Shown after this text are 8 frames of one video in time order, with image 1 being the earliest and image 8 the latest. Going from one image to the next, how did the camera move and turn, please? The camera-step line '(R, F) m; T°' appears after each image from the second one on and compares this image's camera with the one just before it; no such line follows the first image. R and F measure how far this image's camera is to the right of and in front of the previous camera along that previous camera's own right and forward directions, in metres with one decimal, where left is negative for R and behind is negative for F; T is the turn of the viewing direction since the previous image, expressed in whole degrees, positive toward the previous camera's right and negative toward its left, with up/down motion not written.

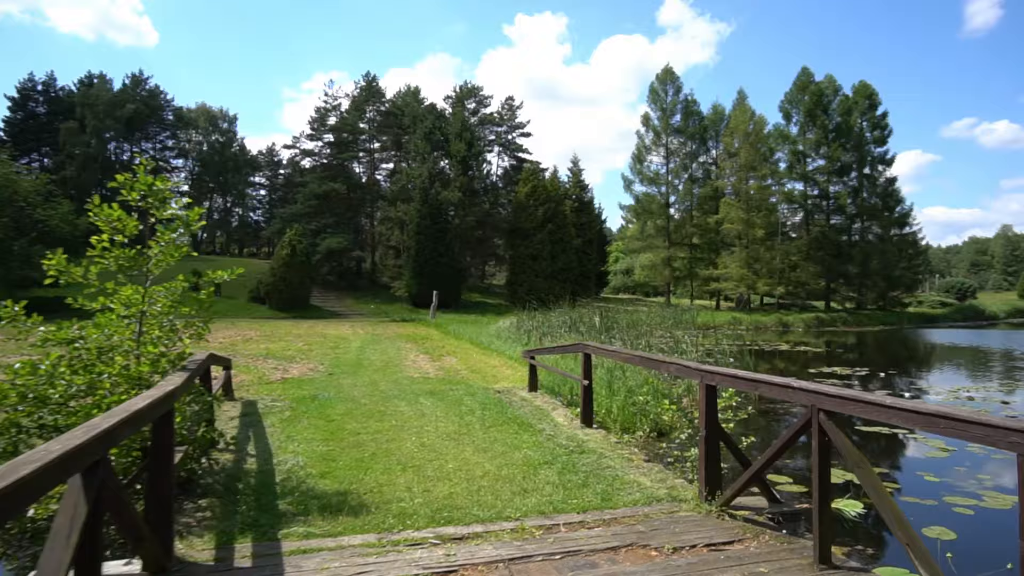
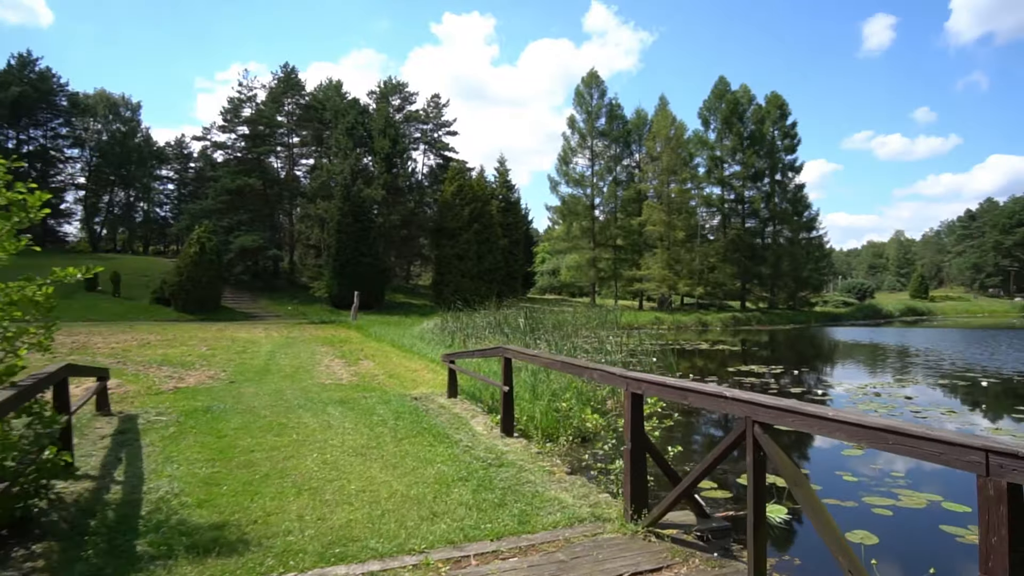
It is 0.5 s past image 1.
(+0.1, +0.3) m; +7°
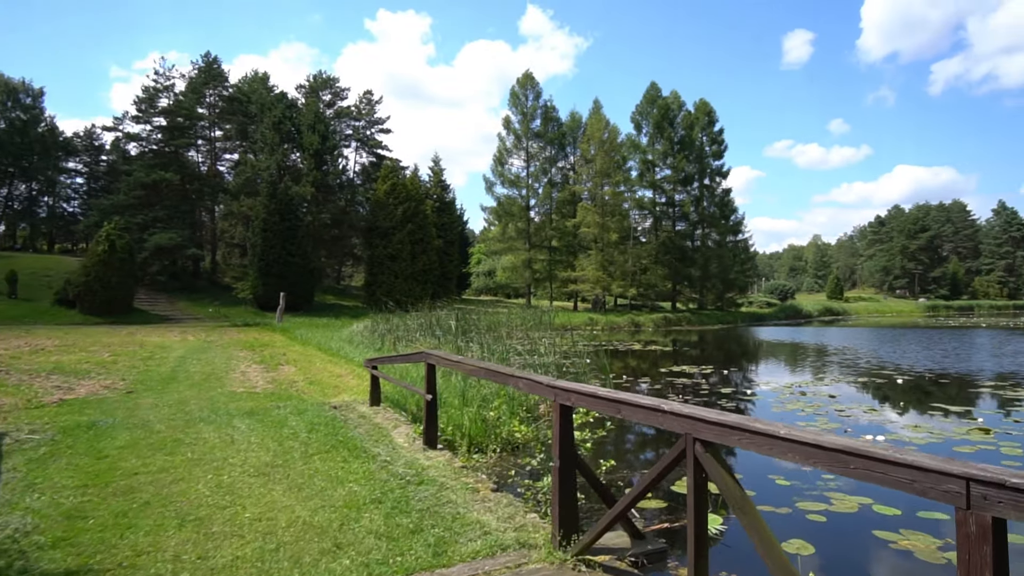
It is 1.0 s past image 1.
(+0.1, +0.3) m; +6°
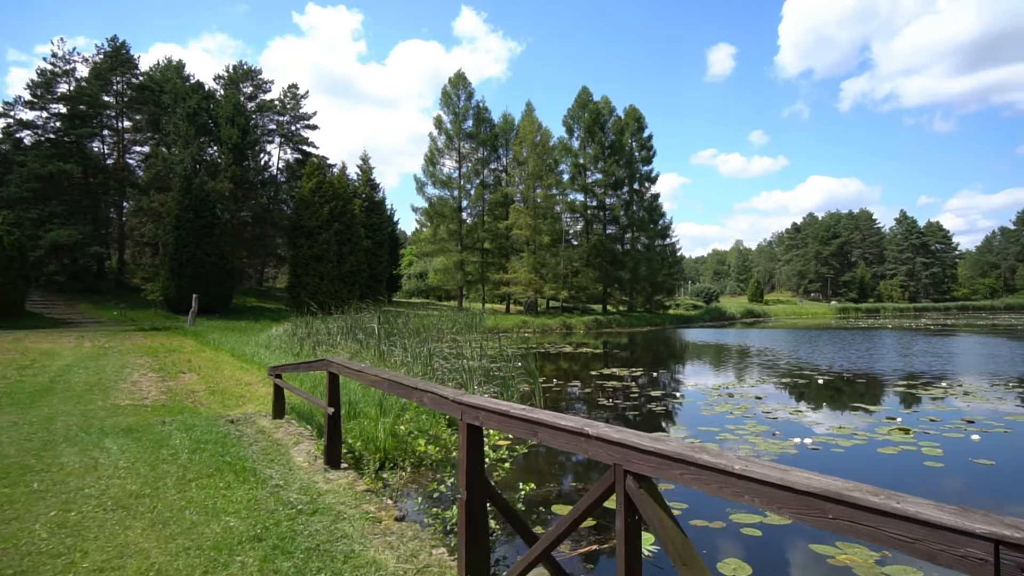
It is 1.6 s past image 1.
(+0.1, +0.4) m; +6°
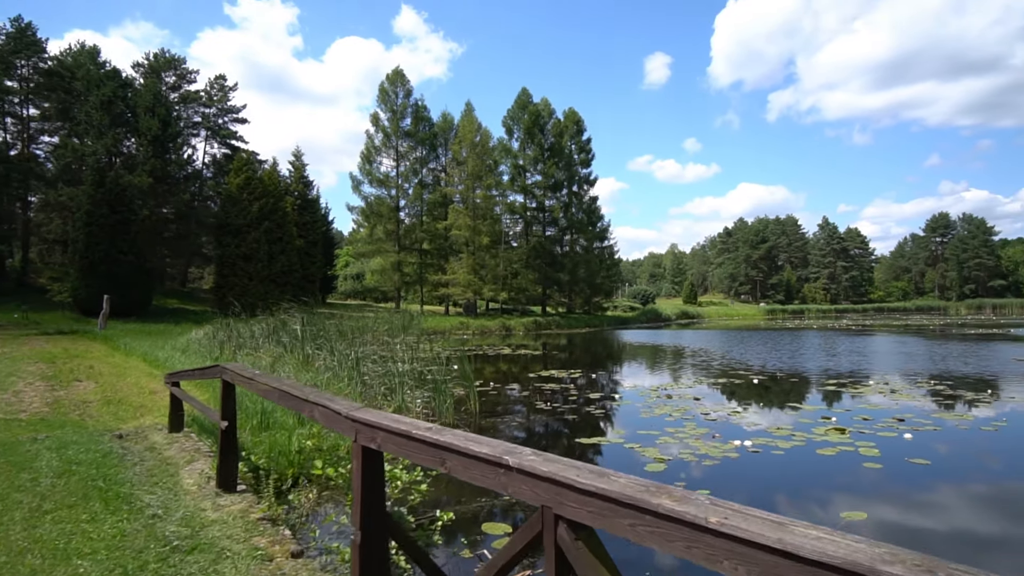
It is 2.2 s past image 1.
(+0.1, +0.4) m; +5°
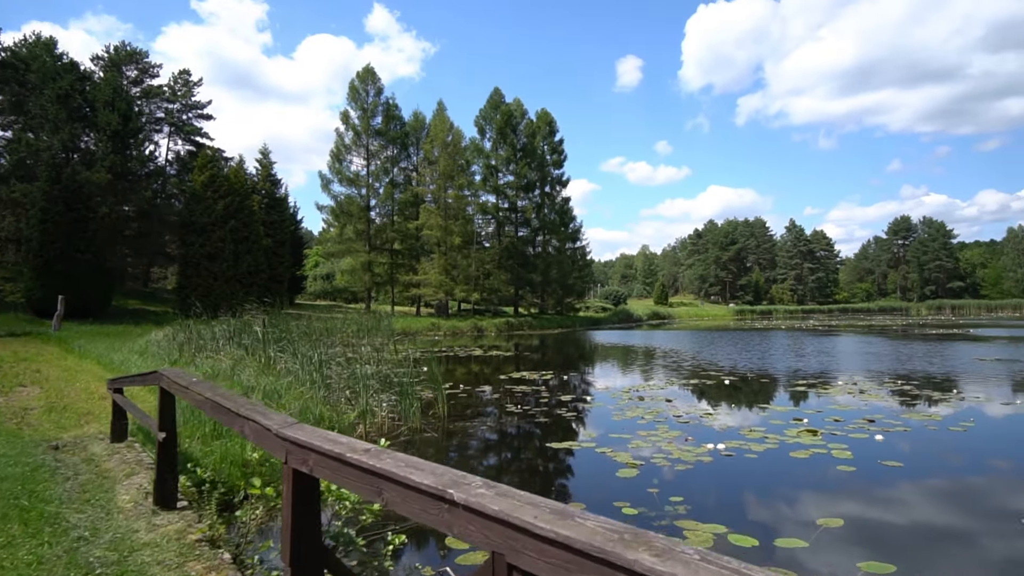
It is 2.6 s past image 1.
(0.0, +0.2) m; +2°
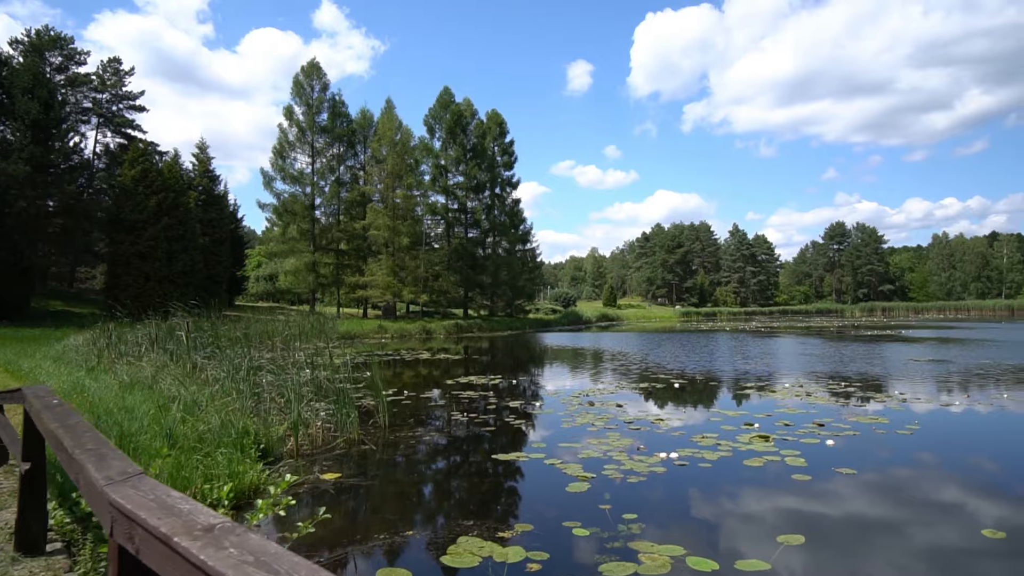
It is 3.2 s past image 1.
(+0.1, +0.3) m; +5°
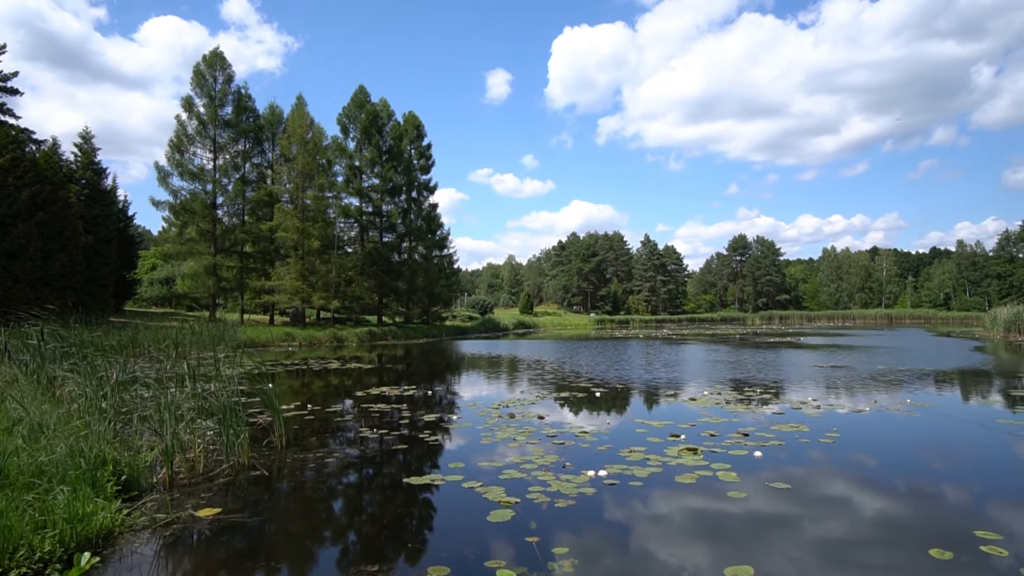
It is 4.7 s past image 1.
(0.0, +0.5) m; +8°
